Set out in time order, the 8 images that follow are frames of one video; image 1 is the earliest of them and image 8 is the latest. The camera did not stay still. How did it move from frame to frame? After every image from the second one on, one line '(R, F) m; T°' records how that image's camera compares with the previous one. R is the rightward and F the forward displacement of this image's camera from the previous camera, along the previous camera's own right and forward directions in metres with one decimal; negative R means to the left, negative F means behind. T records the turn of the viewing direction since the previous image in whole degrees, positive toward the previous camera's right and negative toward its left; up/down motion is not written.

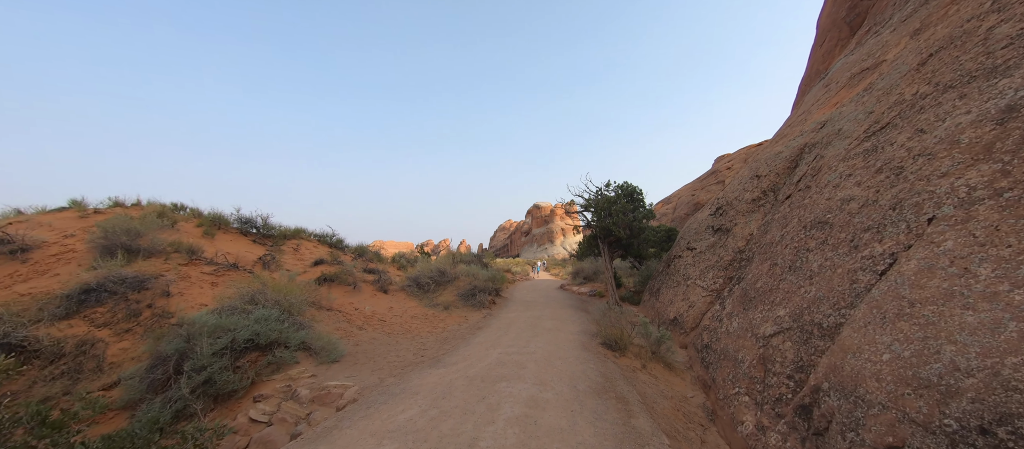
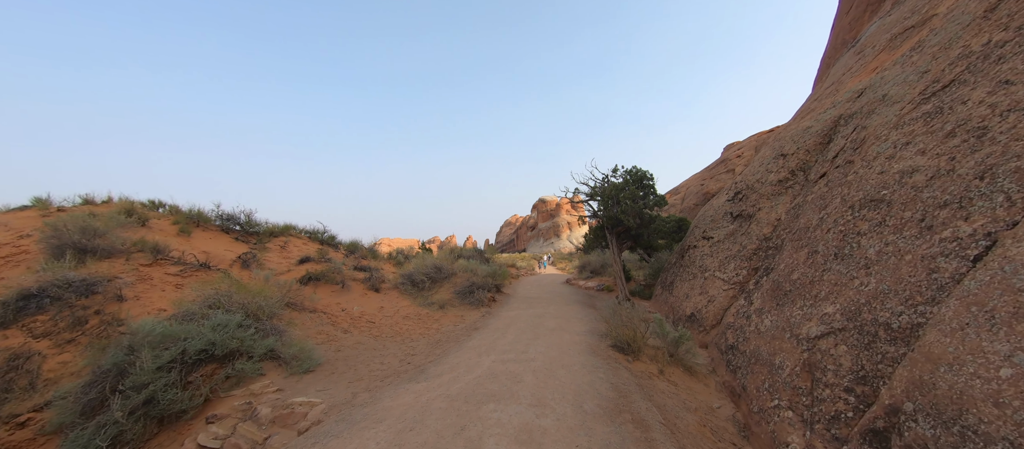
(+0.2, +0.8) m; -1°
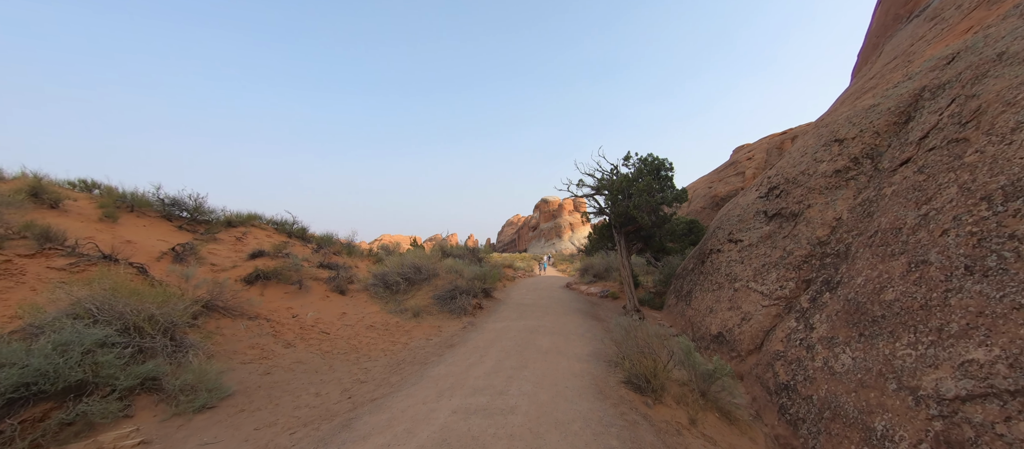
(+0.3, +1.5) m; 0°
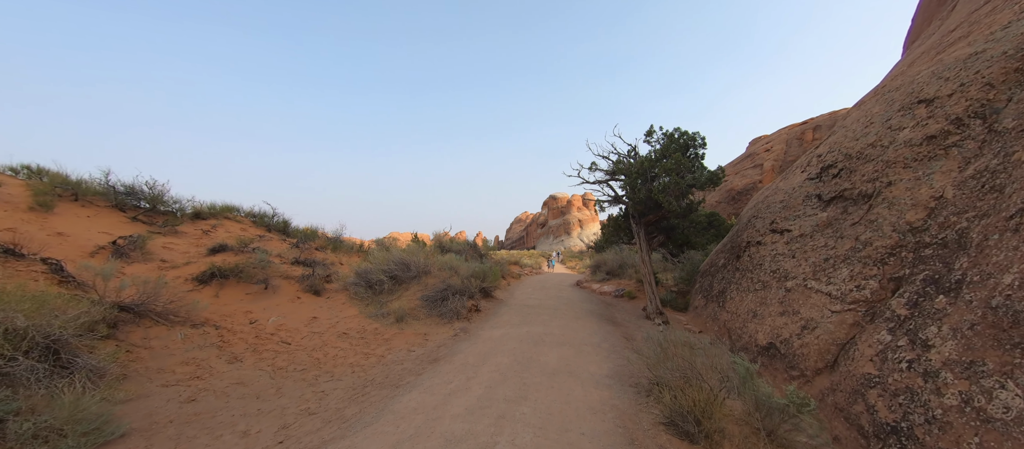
(+0.1, +1.3) m; -1°
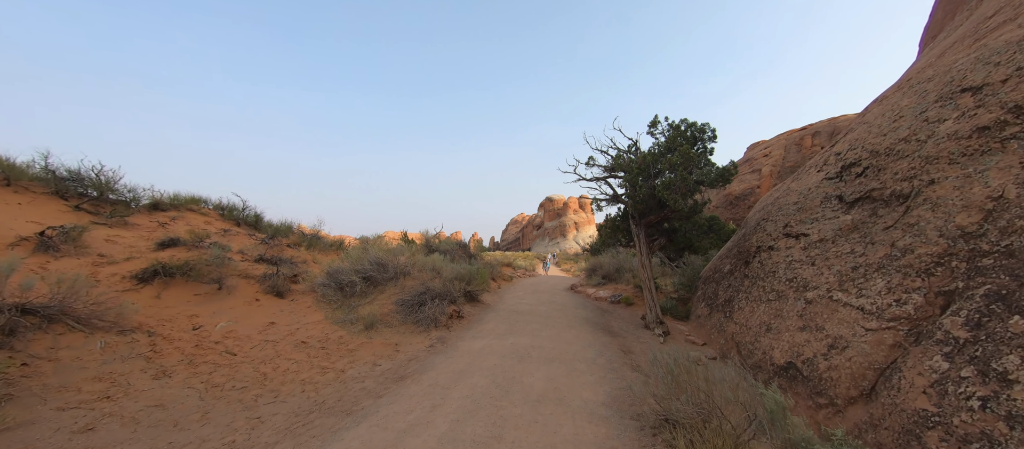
(+0.2, +0.7) m; +1°
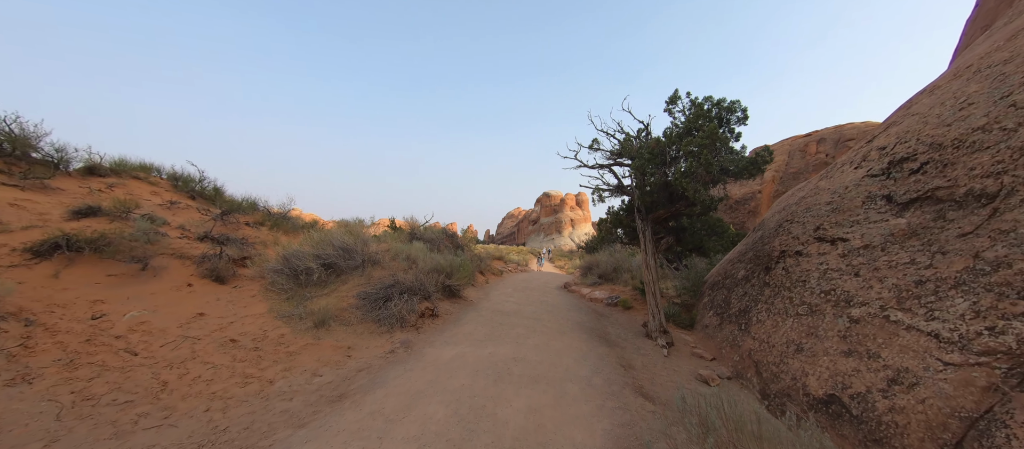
(+0.2, +1.0) m; +1°
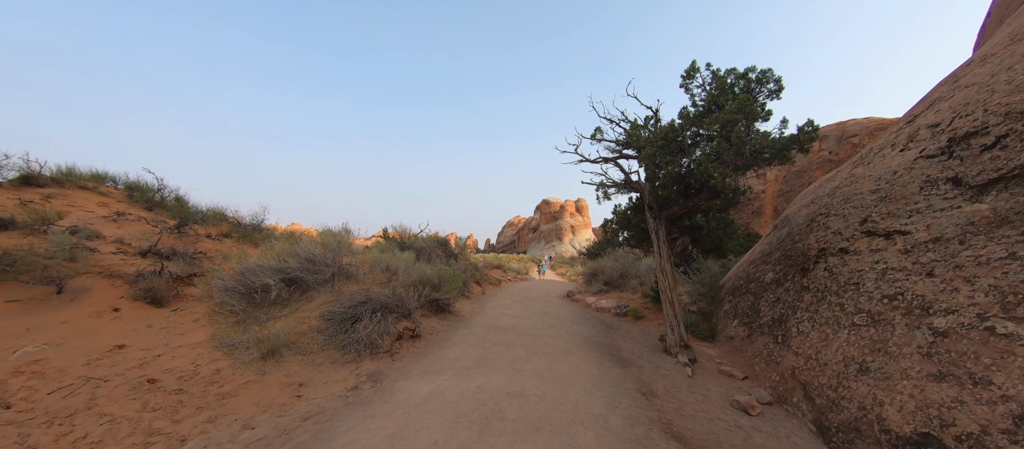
(+0.1, +0.9) m; 0°
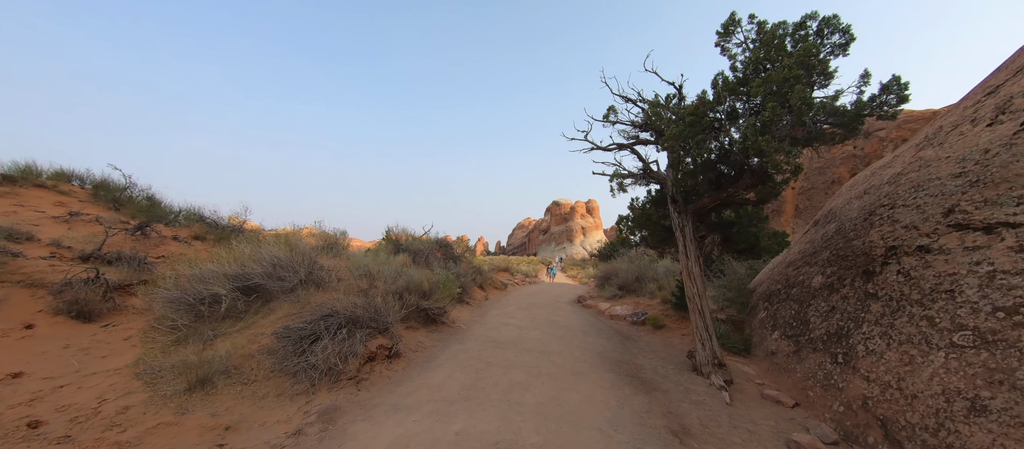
(+0.1, +0.9) m; -1°
